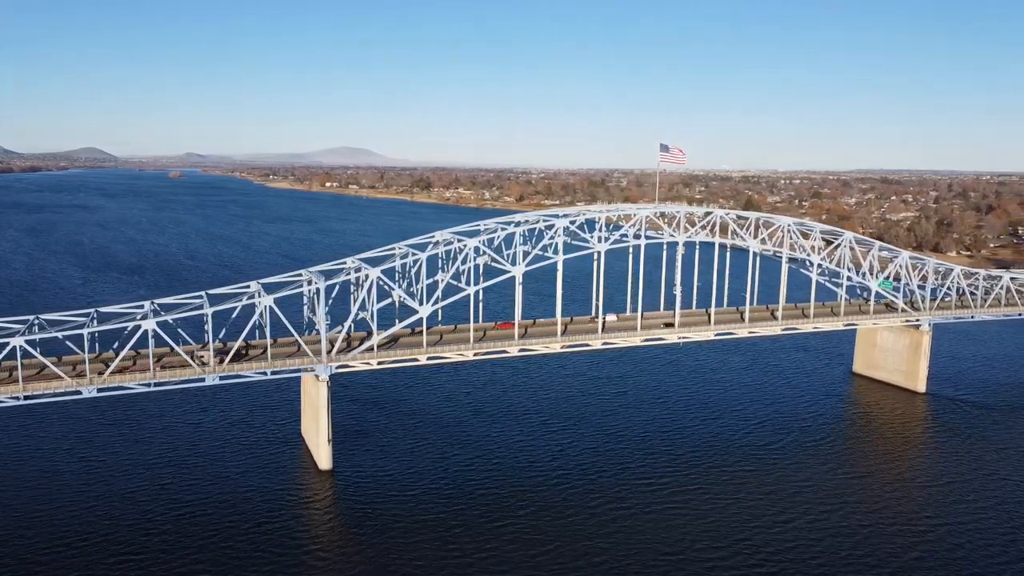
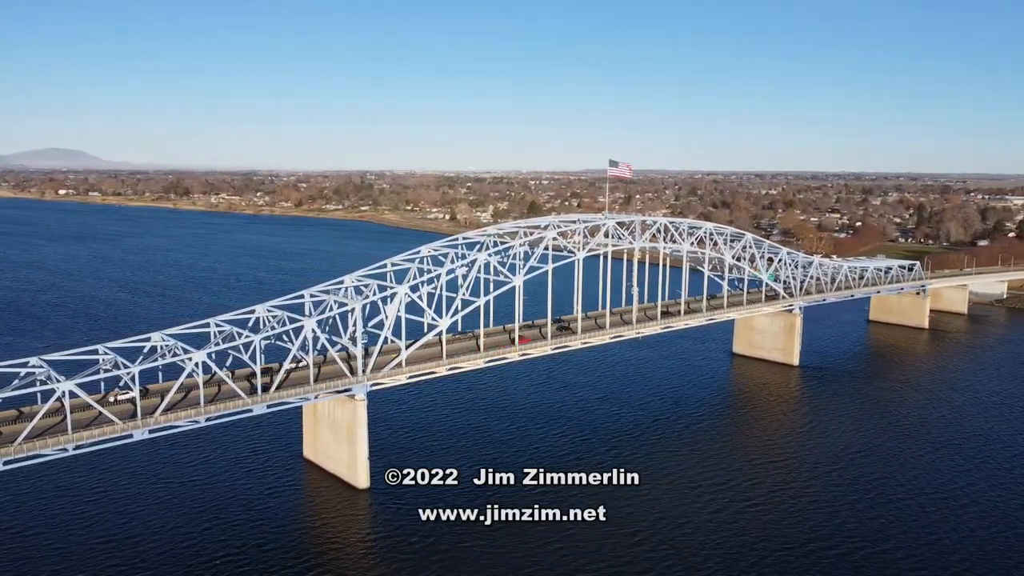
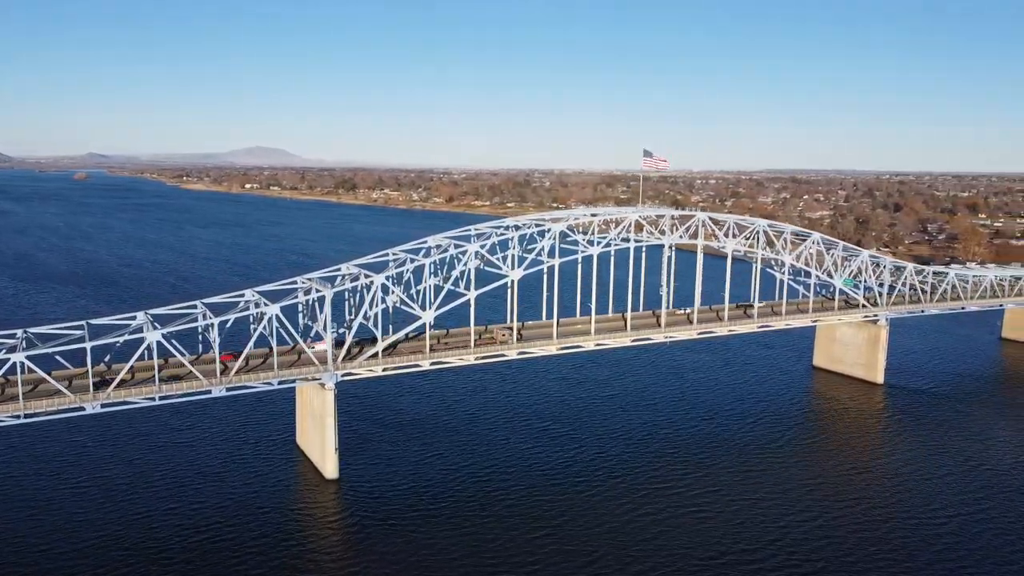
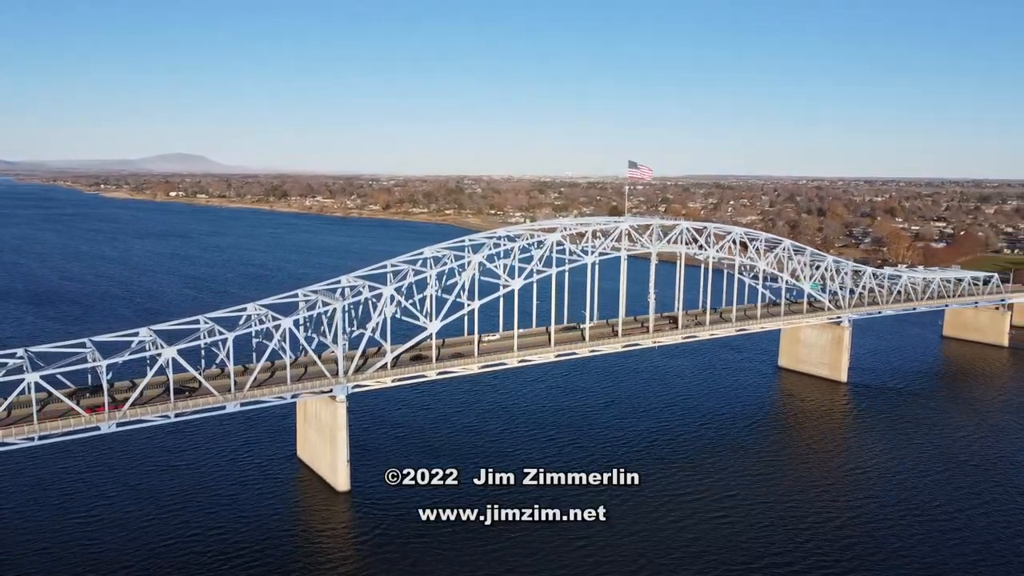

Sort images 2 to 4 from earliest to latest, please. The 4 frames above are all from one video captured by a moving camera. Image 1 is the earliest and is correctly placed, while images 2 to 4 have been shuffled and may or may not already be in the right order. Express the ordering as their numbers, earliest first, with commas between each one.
3, 4, 2
